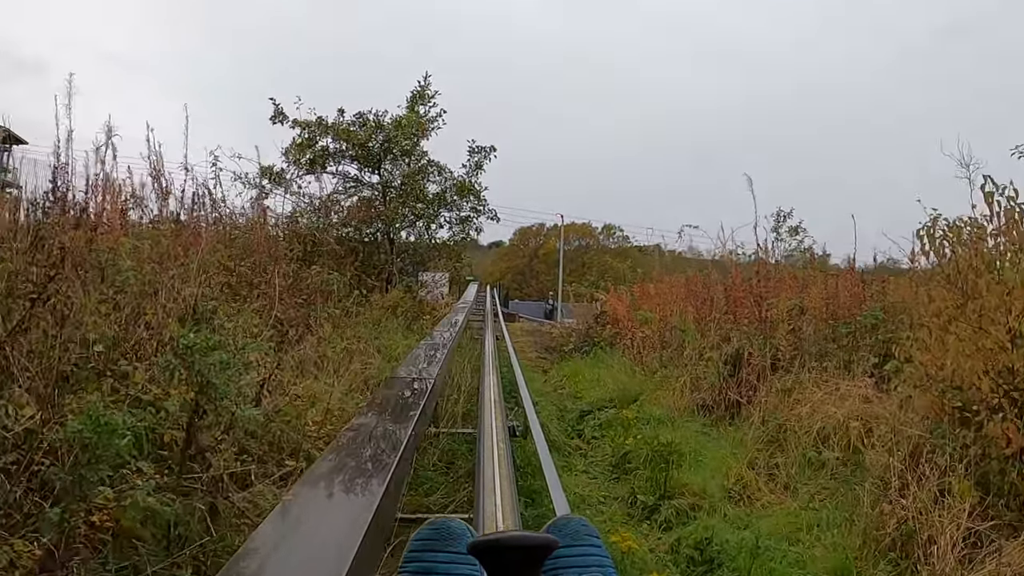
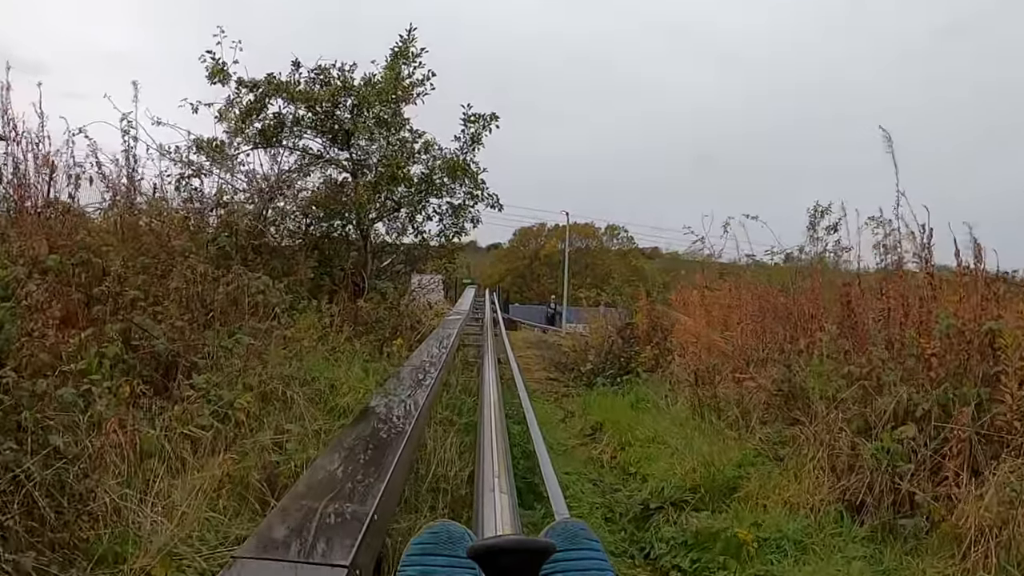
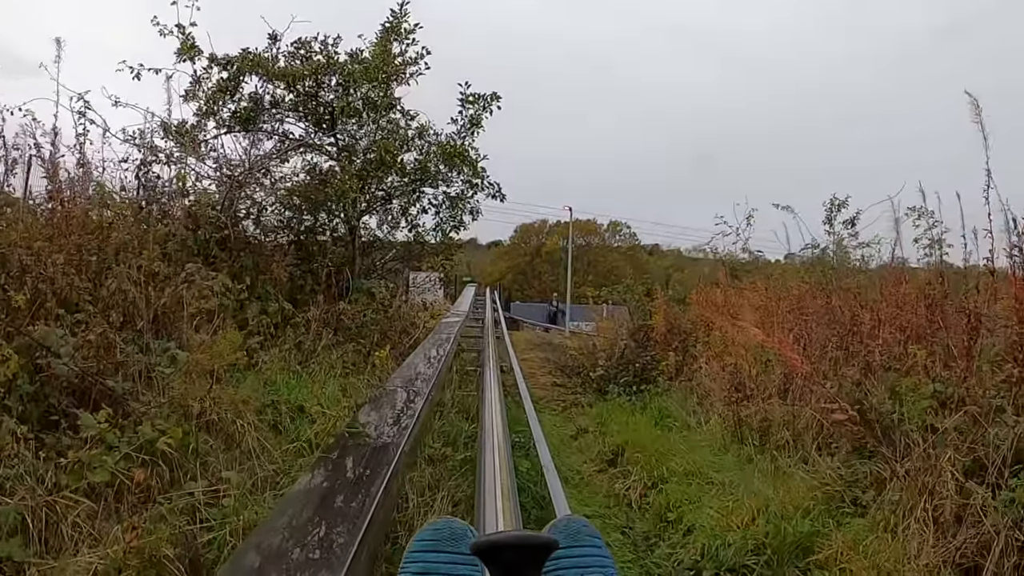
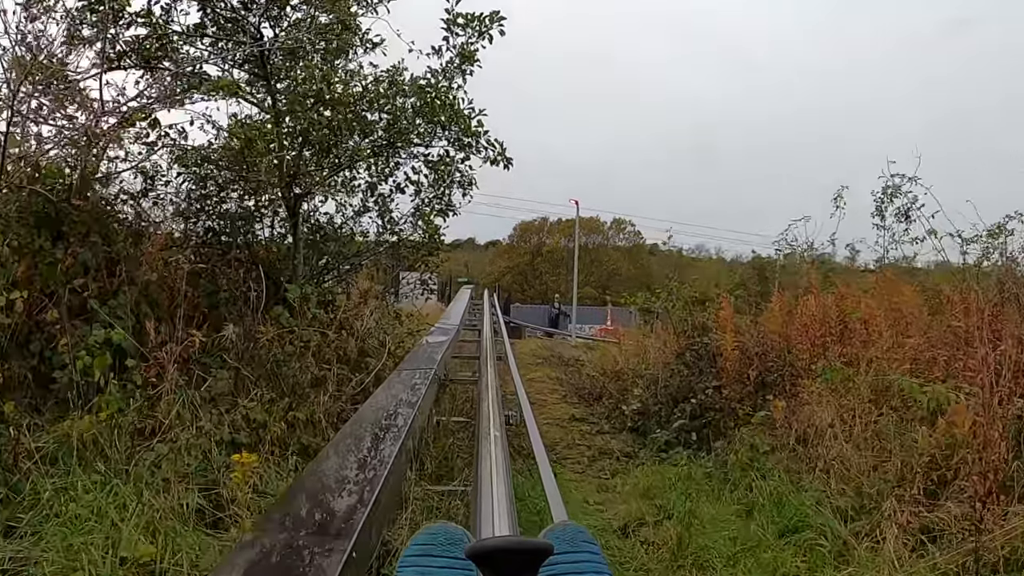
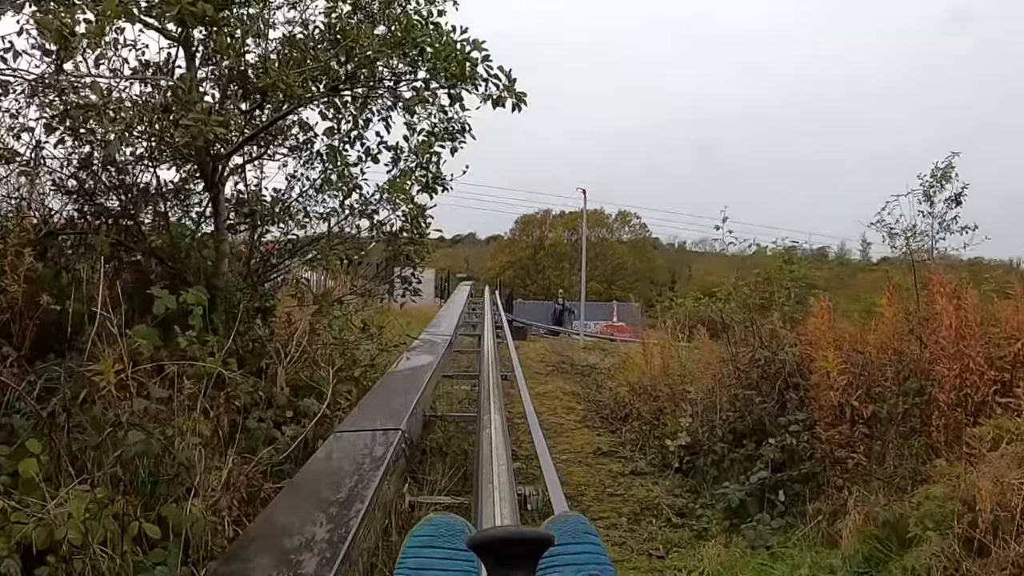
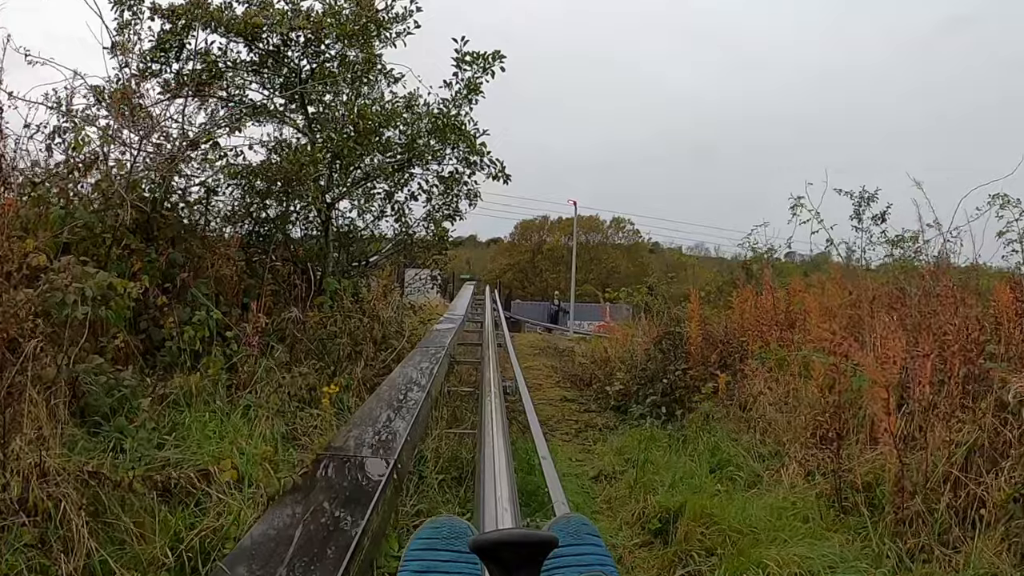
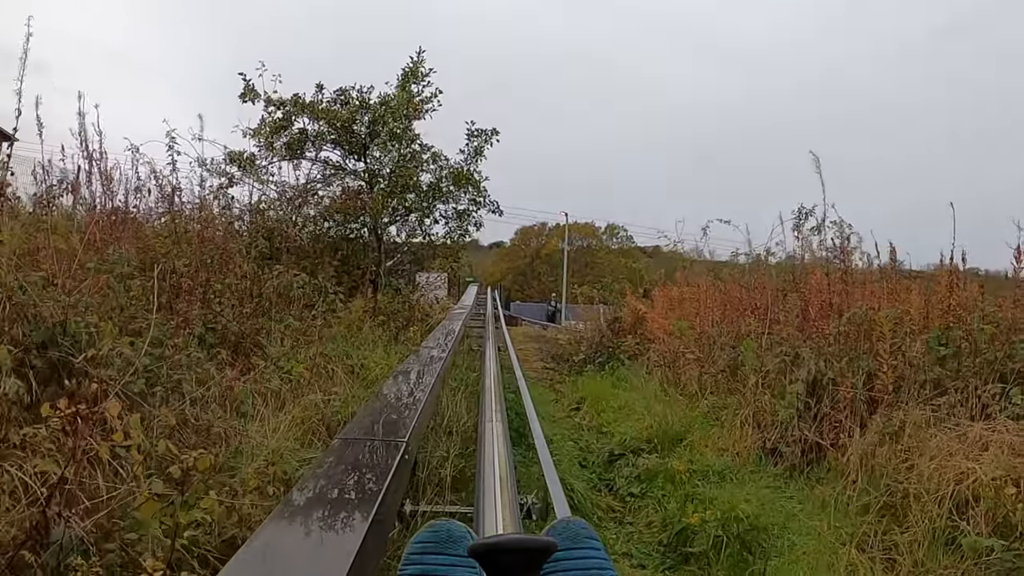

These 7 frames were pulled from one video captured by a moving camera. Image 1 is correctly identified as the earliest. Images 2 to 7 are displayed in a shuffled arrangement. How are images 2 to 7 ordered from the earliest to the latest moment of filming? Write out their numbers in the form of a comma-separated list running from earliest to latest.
7, 2, 3, 6, 4, 5
